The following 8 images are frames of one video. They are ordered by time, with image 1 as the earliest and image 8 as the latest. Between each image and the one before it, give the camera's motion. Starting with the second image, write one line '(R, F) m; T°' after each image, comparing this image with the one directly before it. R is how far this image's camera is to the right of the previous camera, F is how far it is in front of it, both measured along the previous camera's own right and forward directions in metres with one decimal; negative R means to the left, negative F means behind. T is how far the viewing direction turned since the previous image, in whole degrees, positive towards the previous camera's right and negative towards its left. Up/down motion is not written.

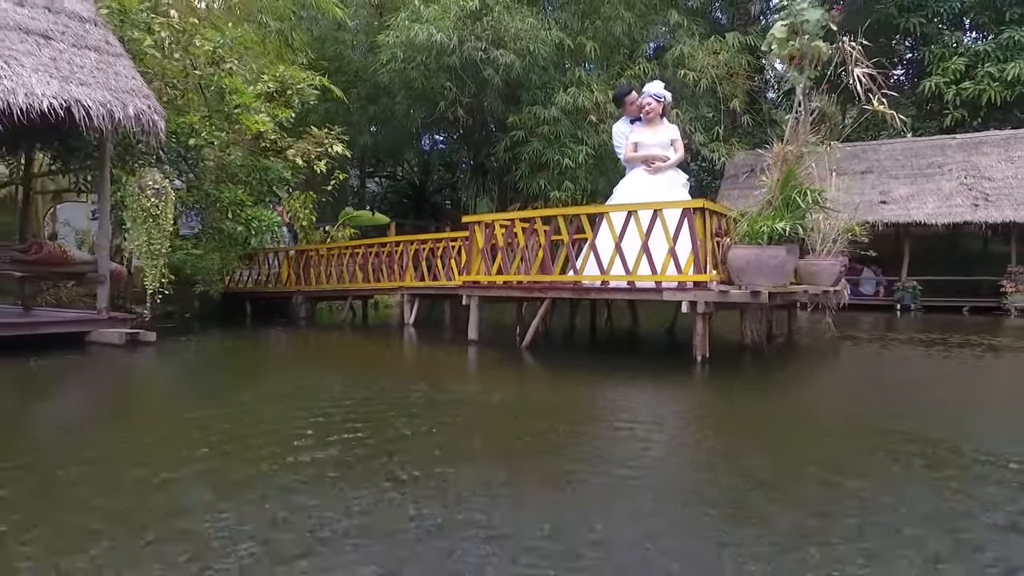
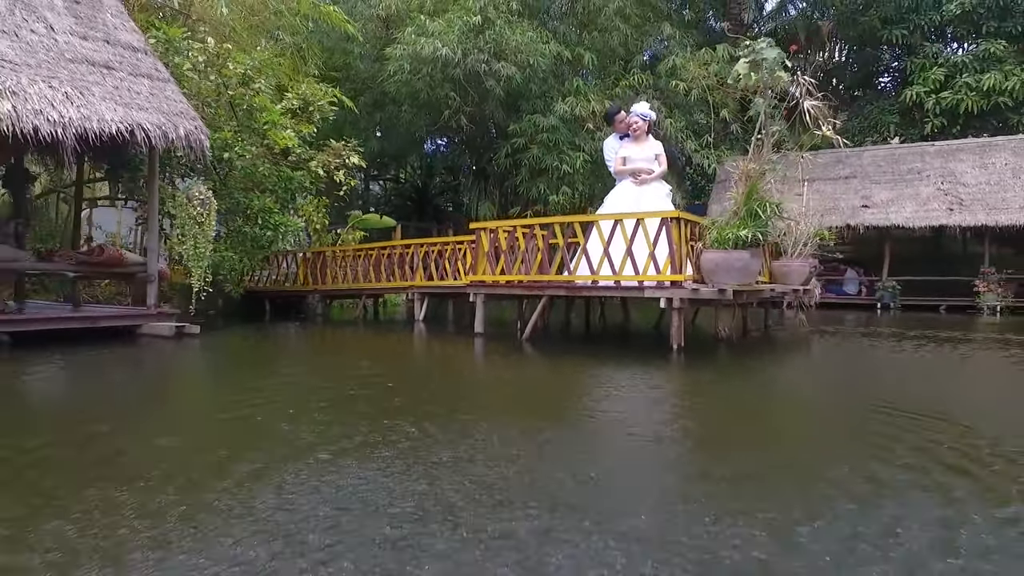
(0.0, -0.6) m; 0°
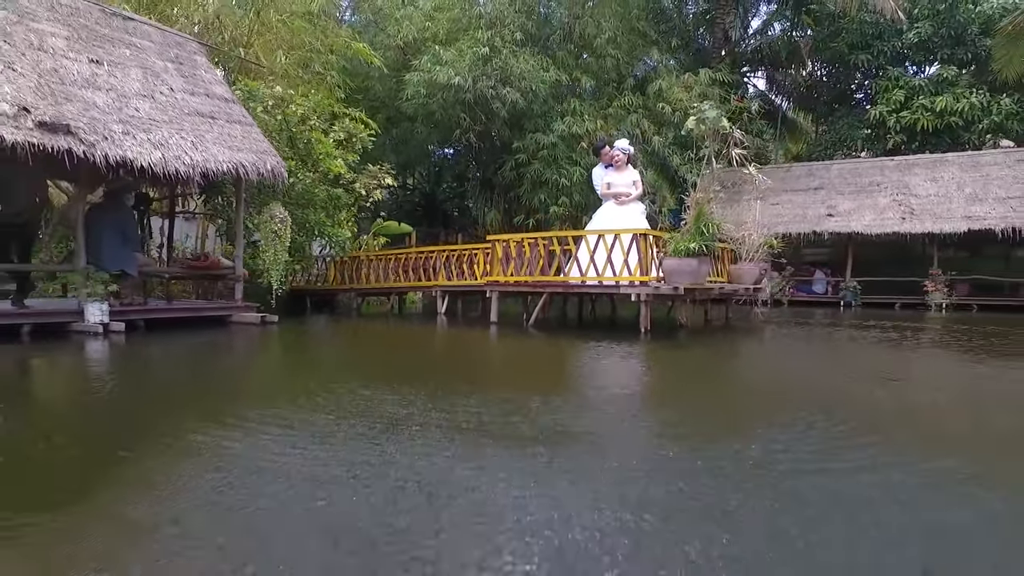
(-0.1, -1.4) m; 0°
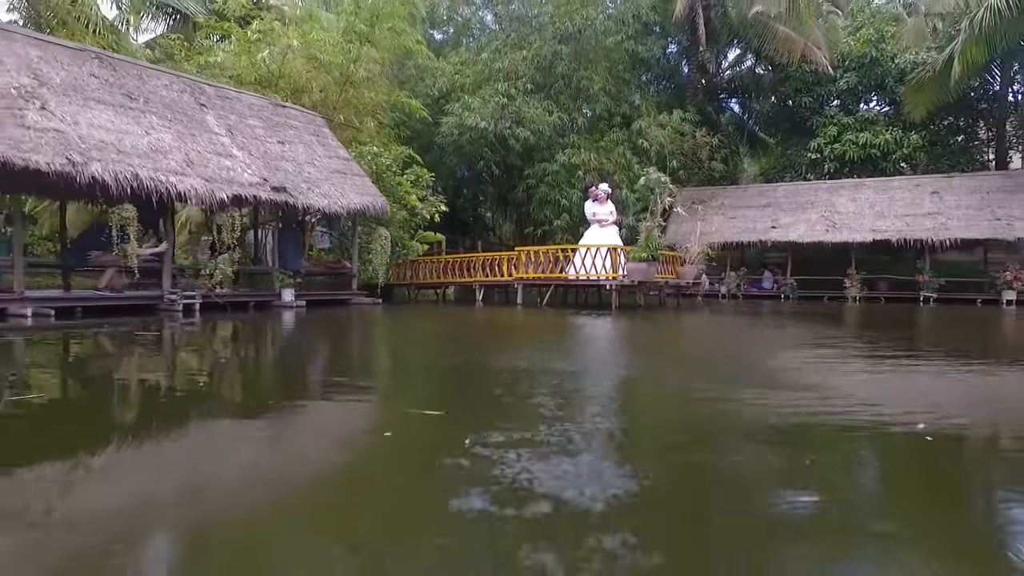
(-0.3, -3.5) m; 0°
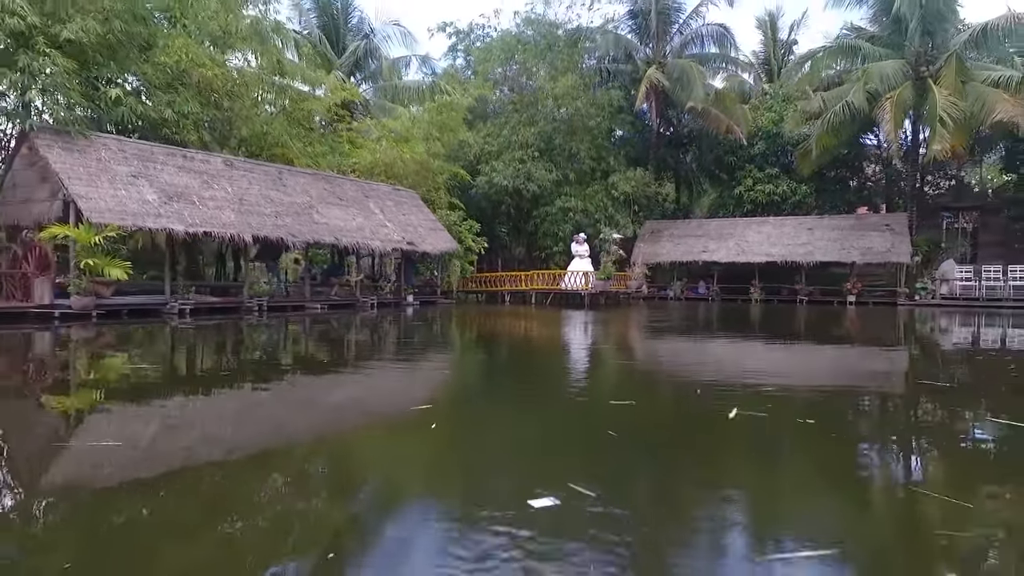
(-0.5, -7.3) m; 0°
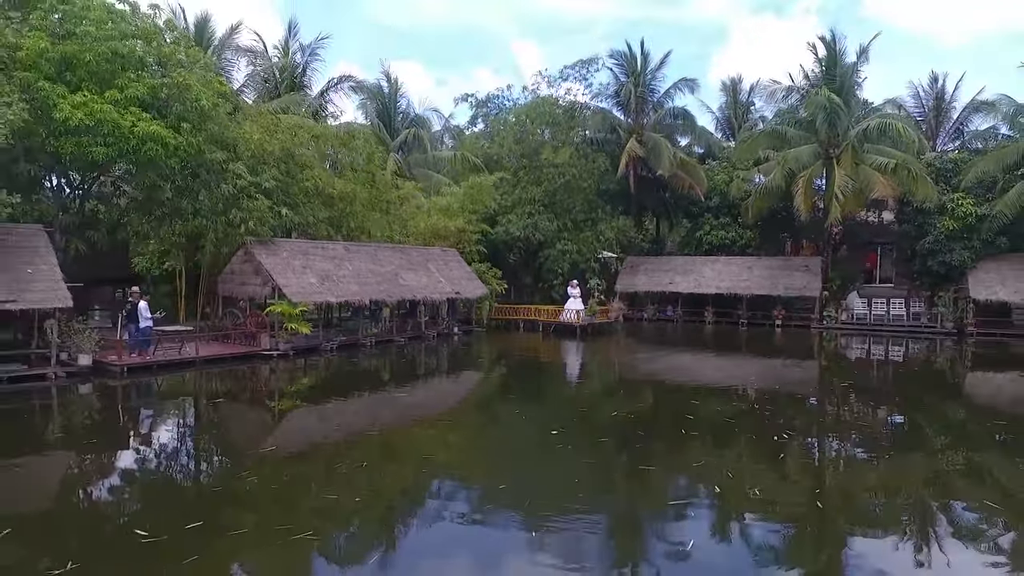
(-0.5, -6.9) m; 0°
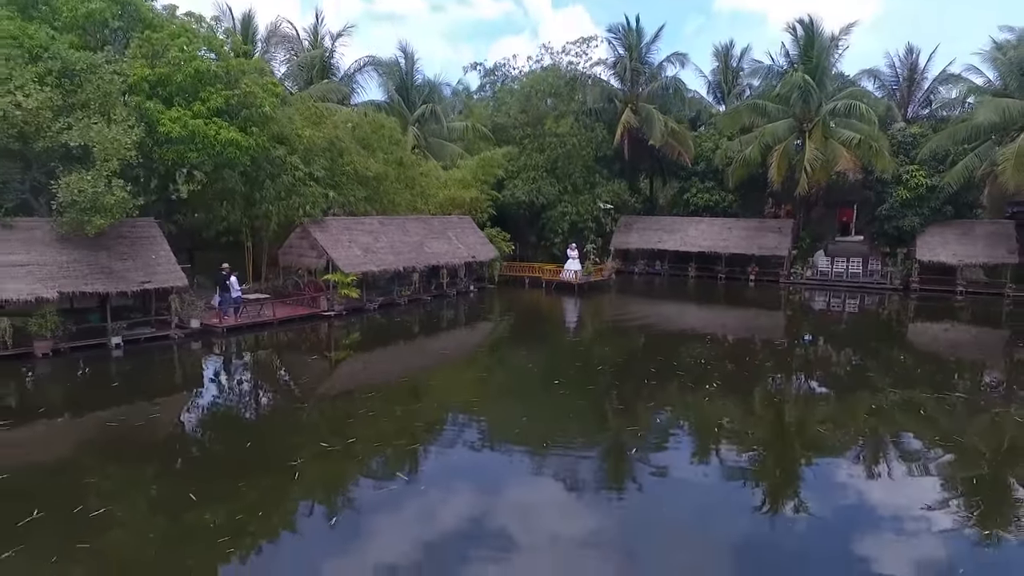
(-0.3, -3.7) m; 0°
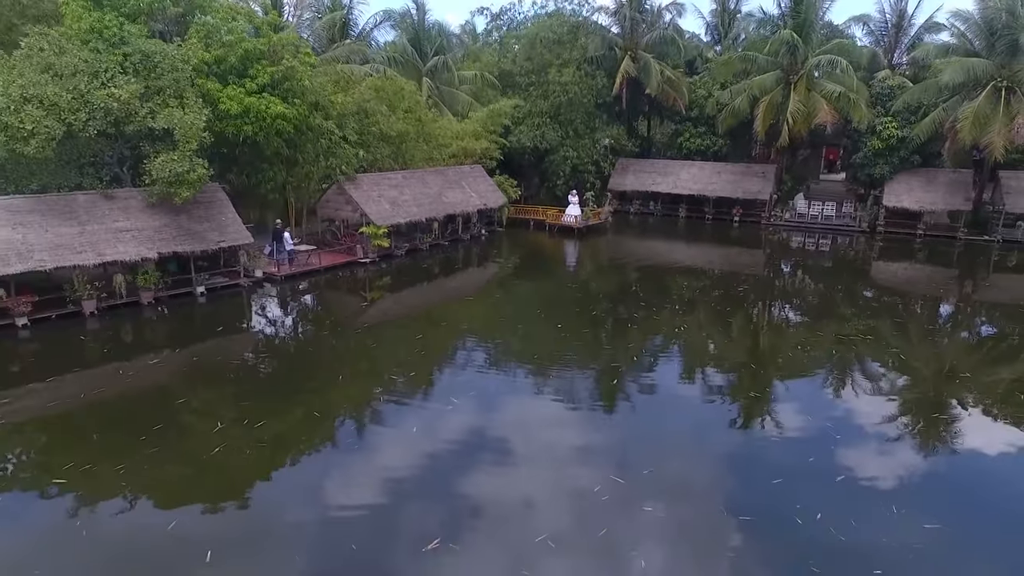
(-0.4, -3.3) m; 0°
